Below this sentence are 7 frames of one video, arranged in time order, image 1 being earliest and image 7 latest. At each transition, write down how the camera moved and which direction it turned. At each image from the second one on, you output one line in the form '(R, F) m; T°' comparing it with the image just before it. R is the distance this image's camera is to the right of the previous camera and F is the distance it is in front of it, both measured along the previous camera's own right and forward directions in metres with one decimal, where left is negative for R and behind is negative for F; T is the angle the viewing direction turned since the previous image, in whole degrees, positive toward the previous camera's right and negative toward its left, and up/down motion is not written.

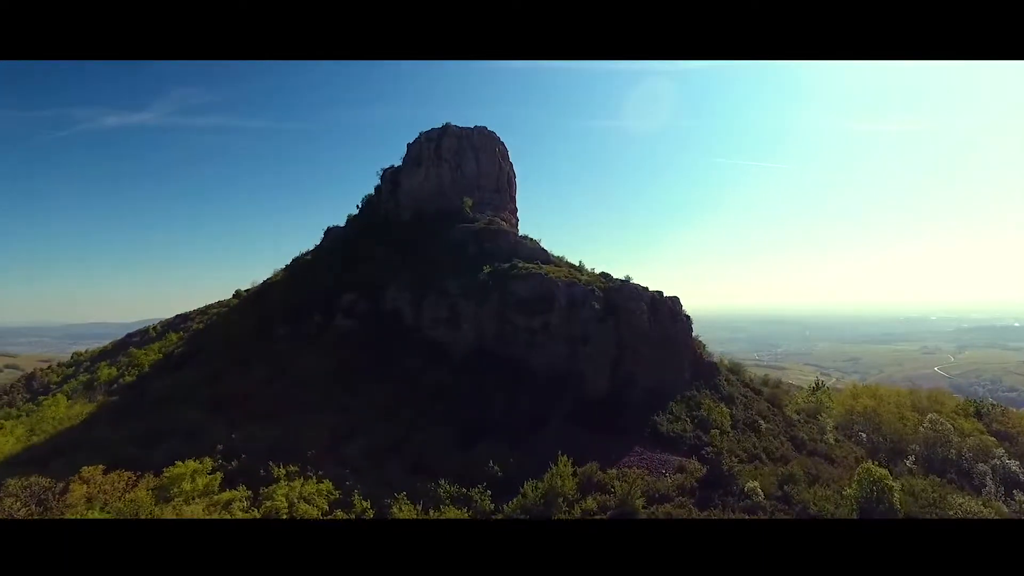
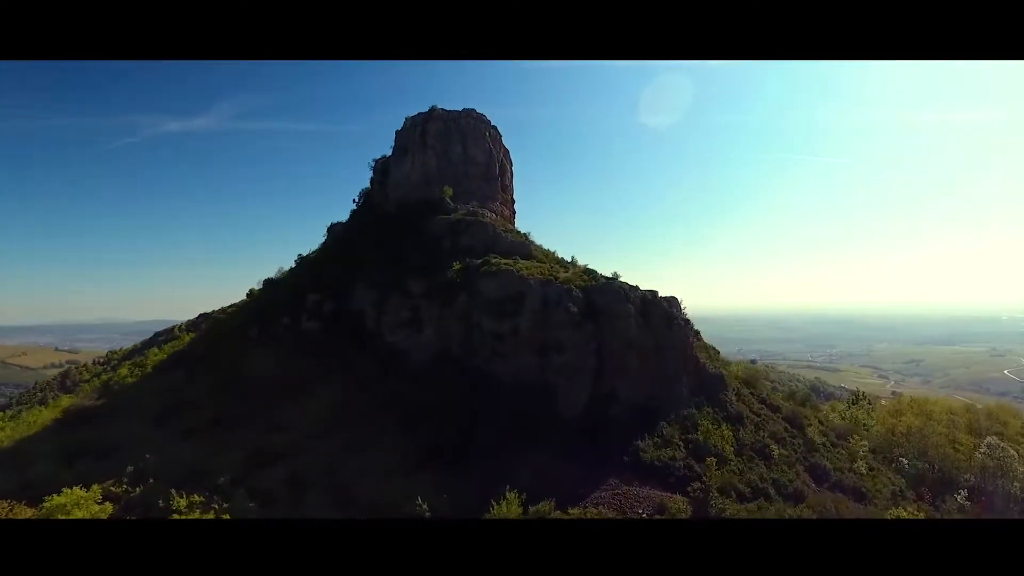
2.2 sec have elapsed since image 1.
(+1.9, +2.1) m; -4°
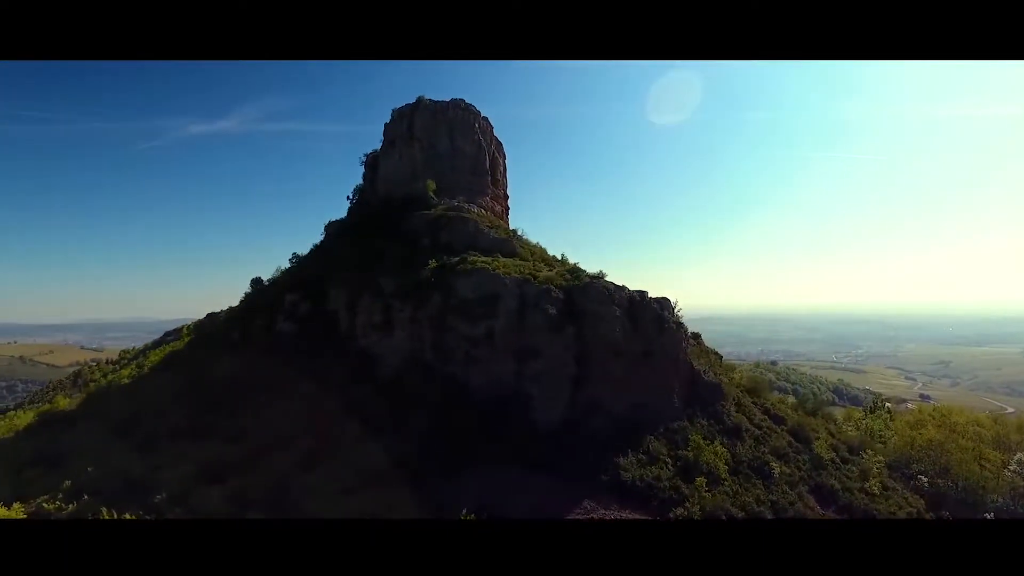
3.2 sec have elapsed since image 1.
(+1.0, +1.1) m; -2°
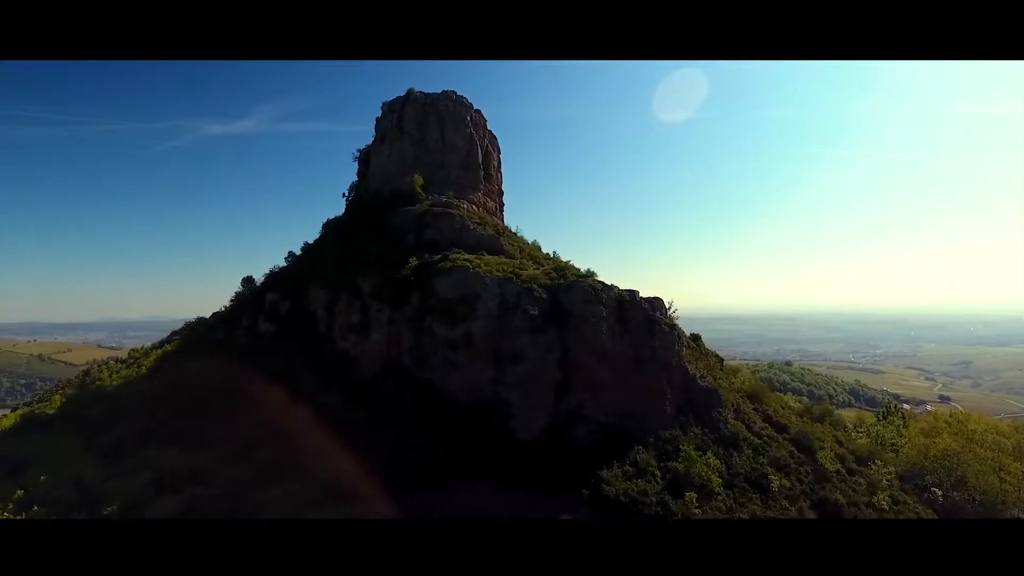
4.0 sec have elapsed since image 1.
(+0.7, +0.7) m; -1°
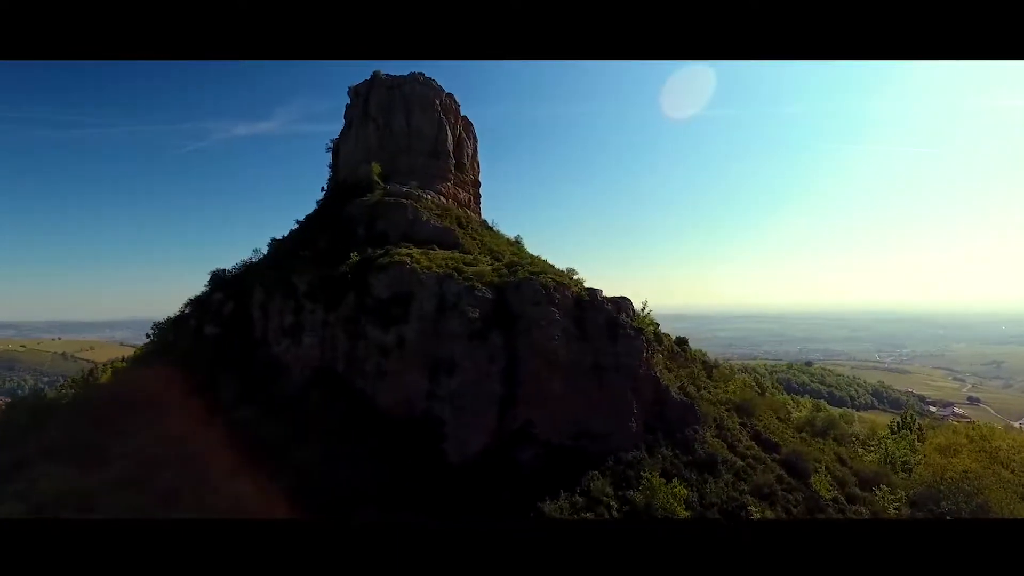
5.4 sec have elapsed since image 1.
(+1.4, +1.5) m; -2°
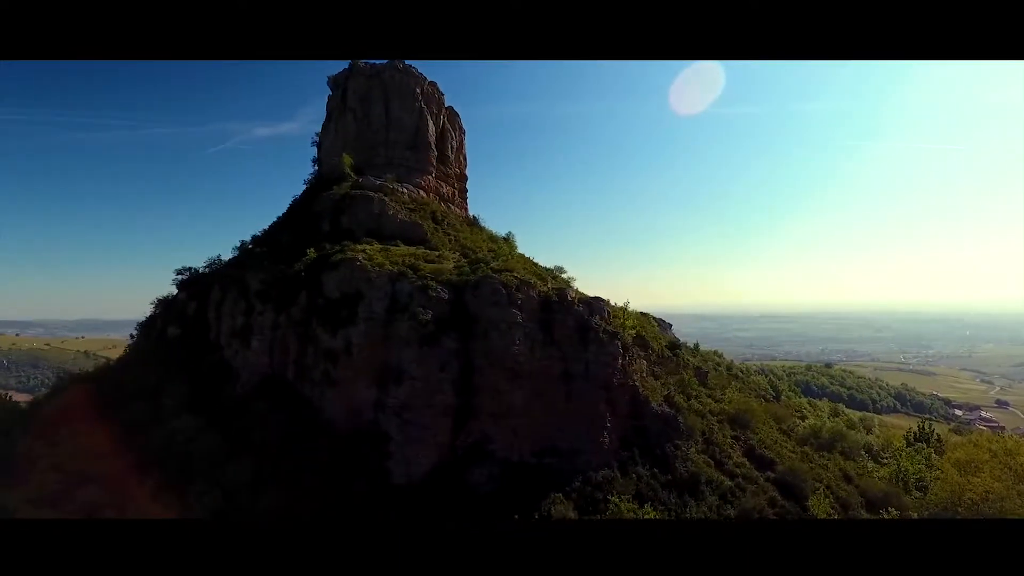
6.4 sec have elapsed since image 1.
(+1.0, +1.0) m; -2°
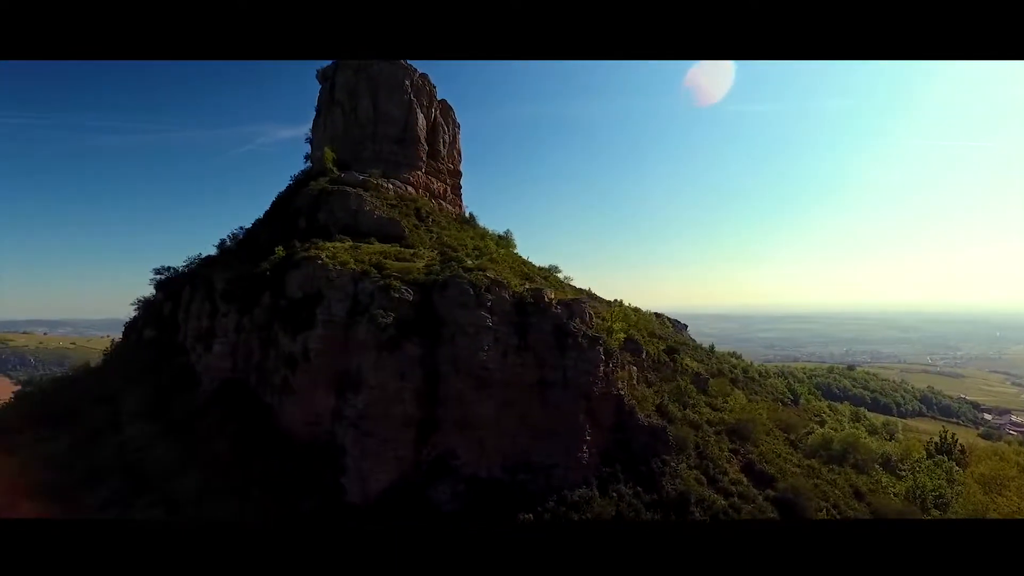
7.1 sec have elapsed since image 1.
(+0.7, +0.8) m; -2°
